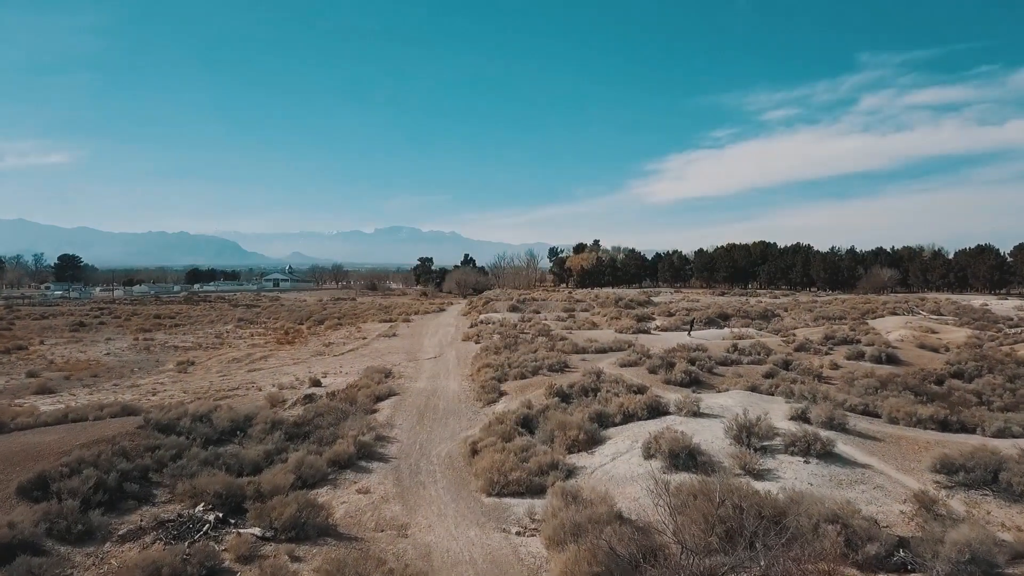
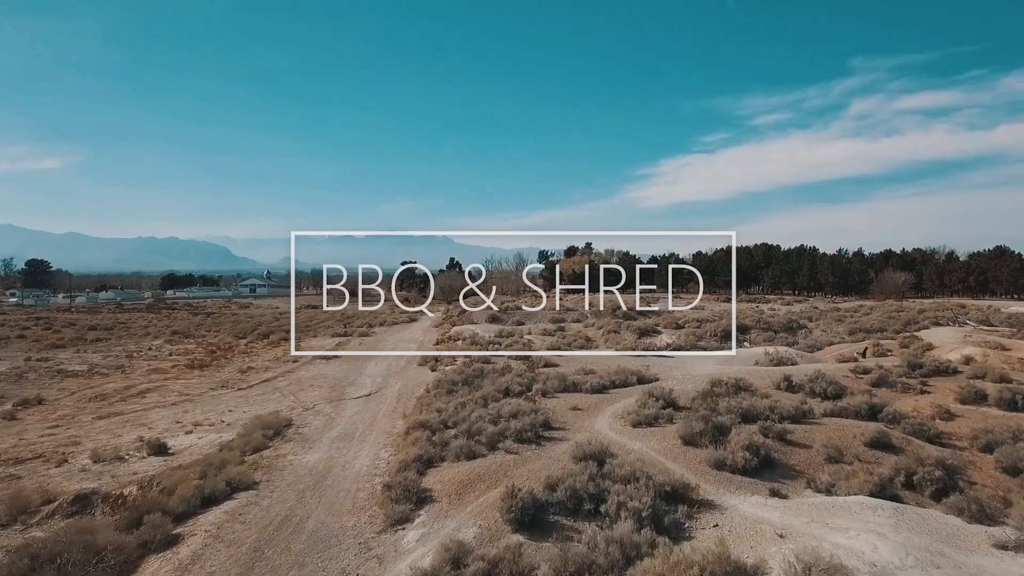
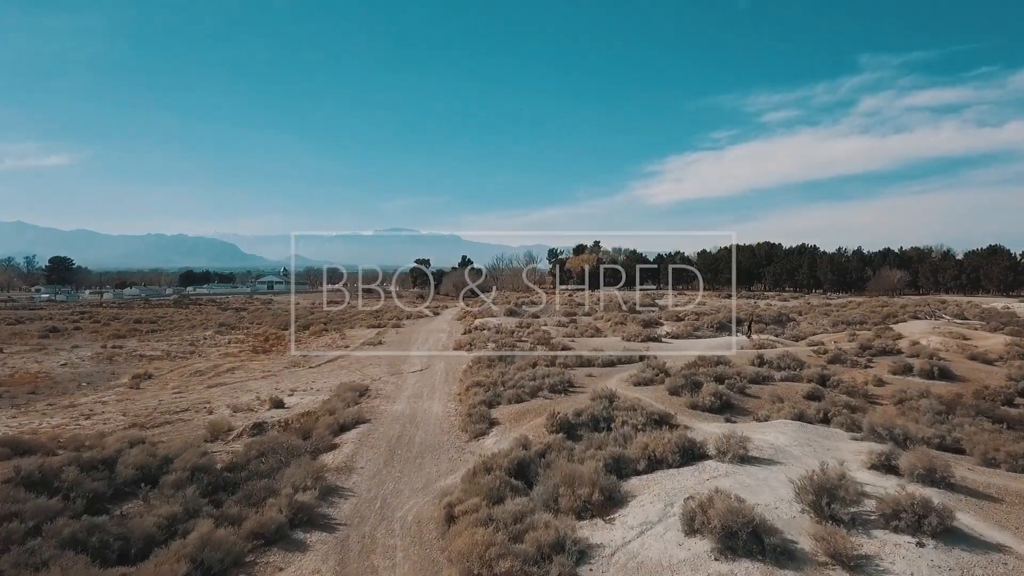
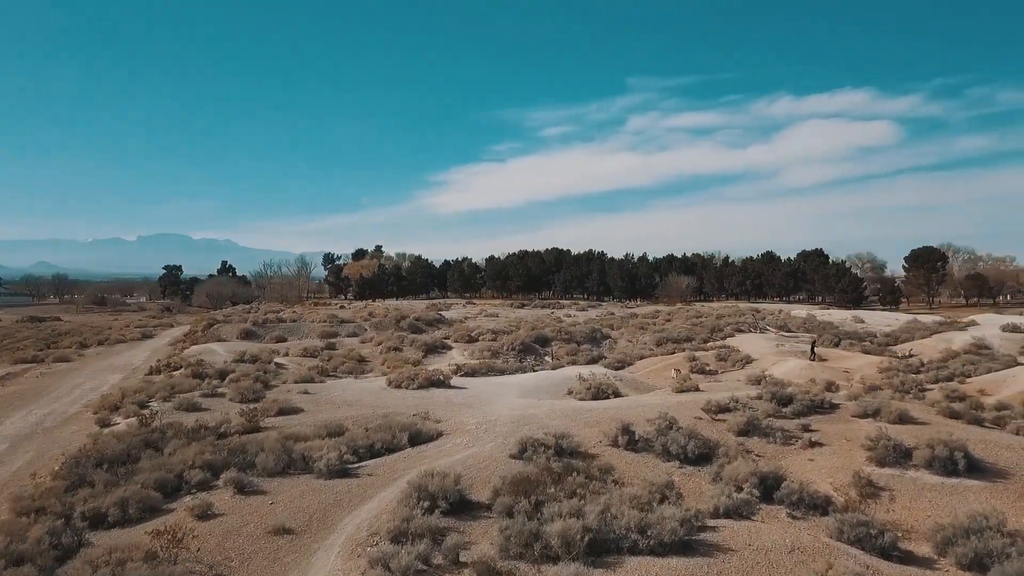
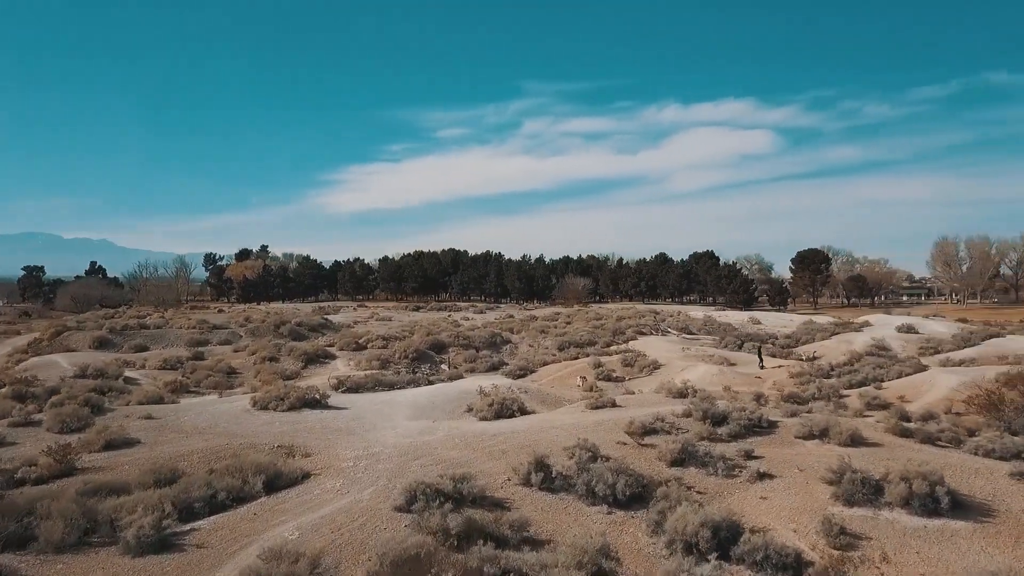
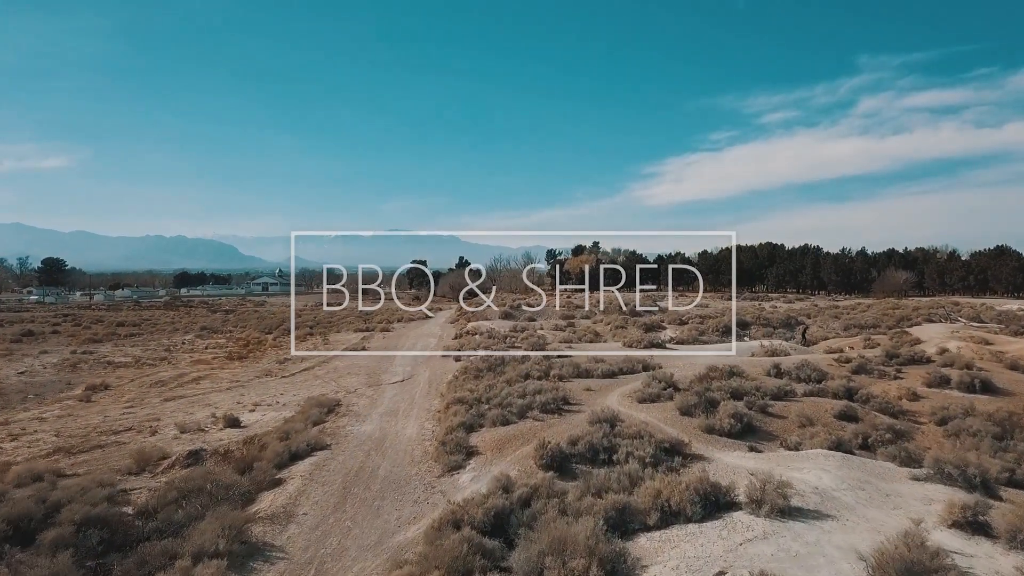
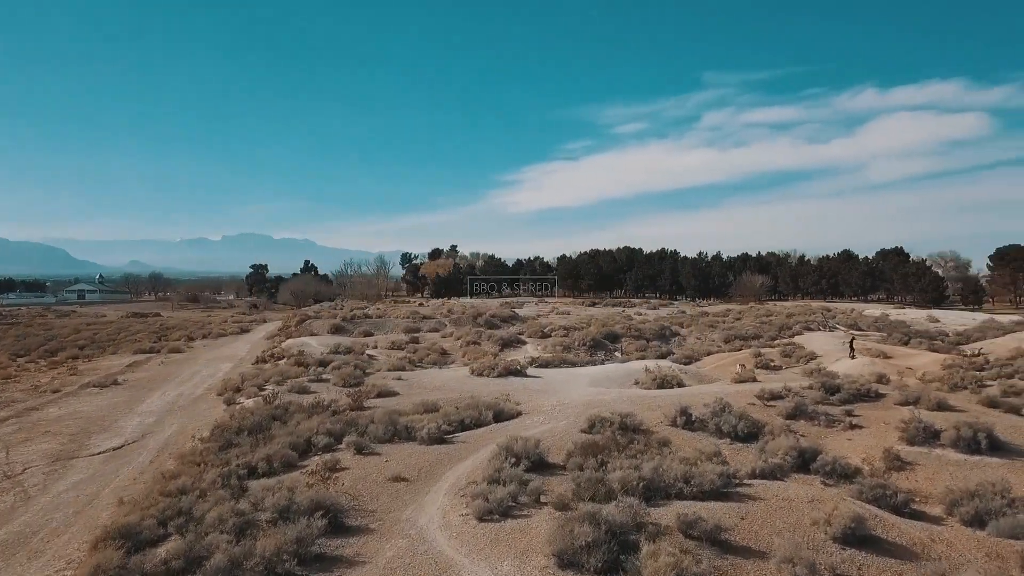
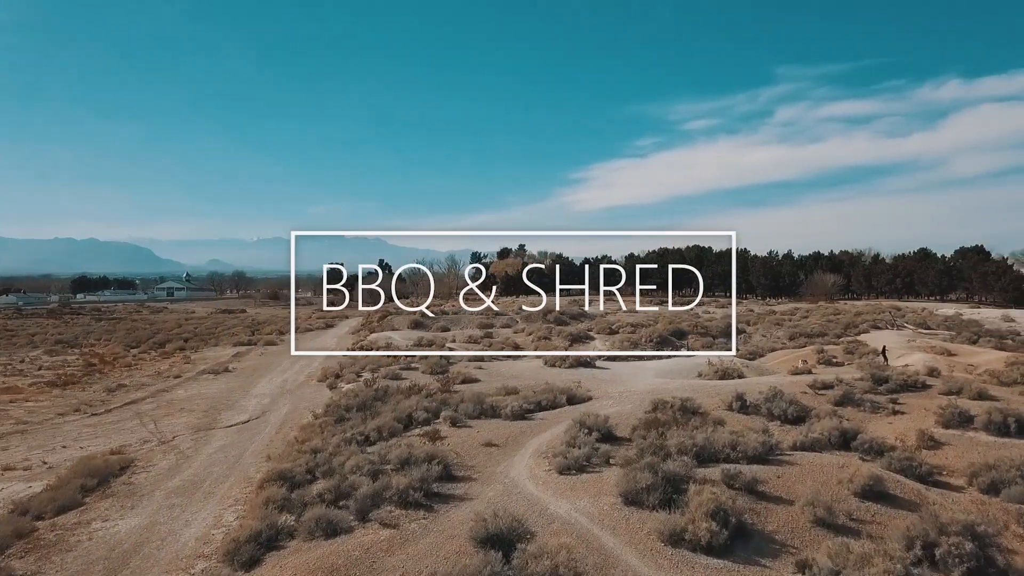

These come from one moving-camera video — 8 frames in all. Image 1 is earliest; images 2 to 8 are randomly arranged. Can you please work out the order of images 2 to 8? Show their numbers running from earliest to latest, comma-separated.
3, 6, 2, 8, 7, 4, 5
